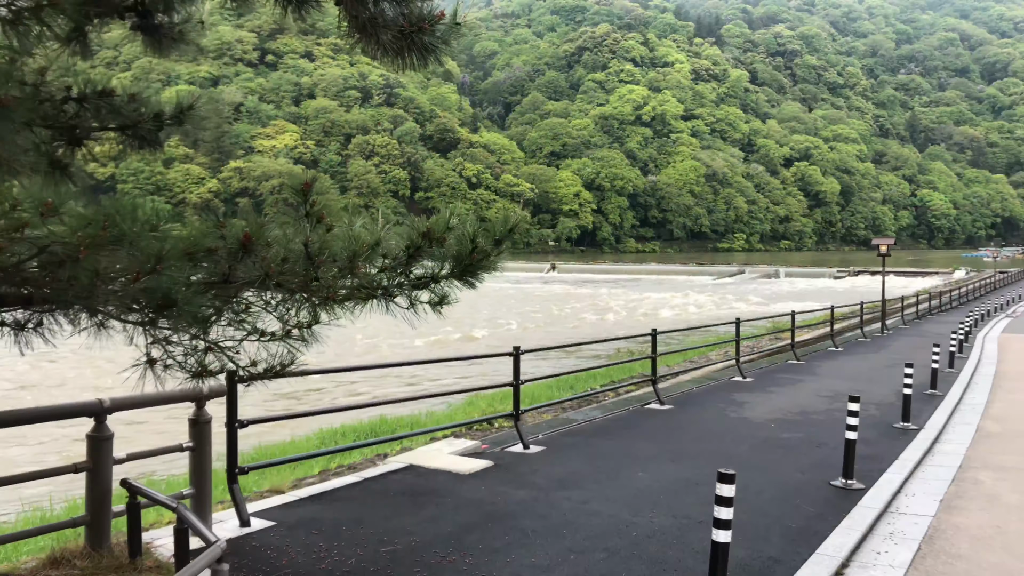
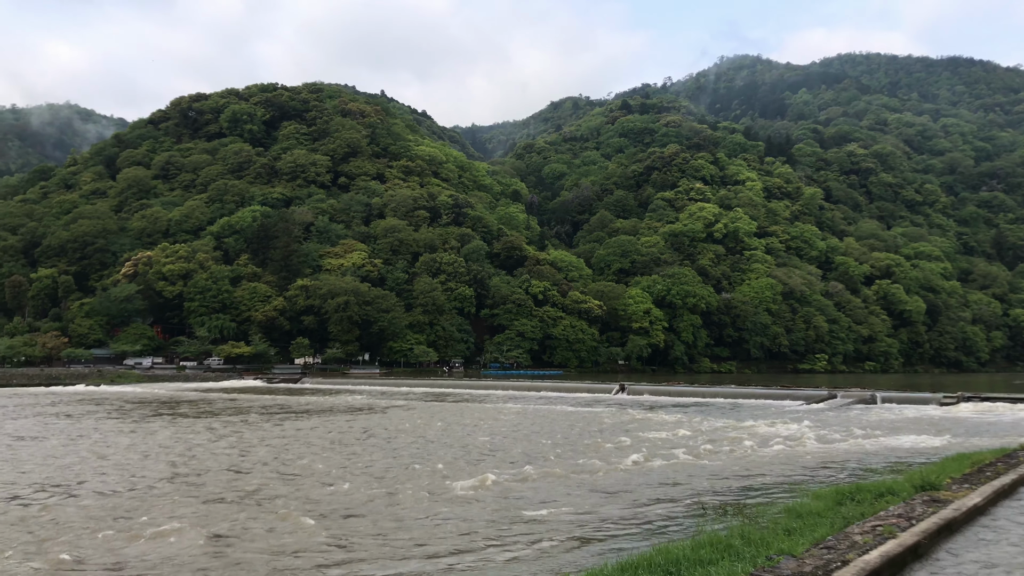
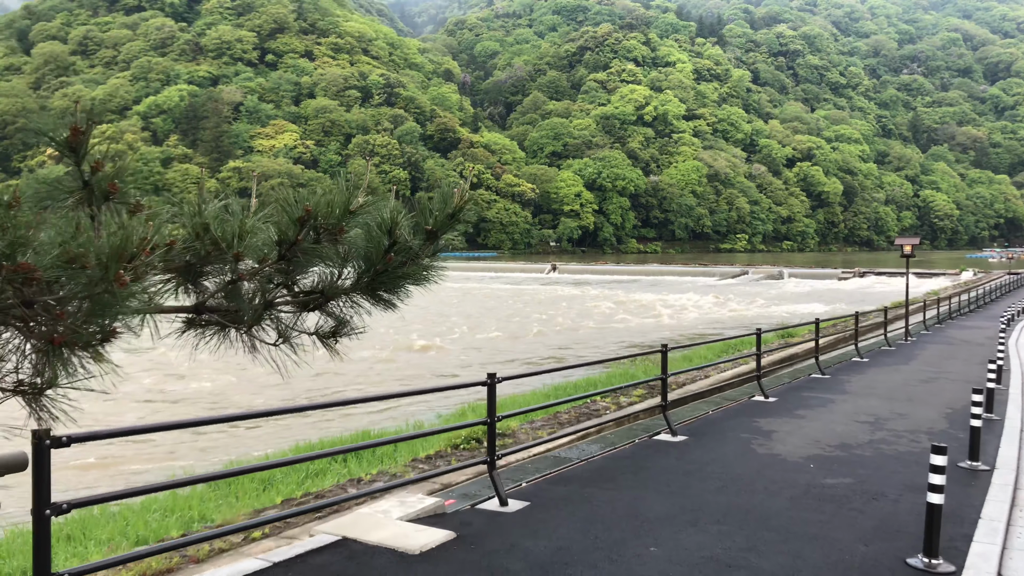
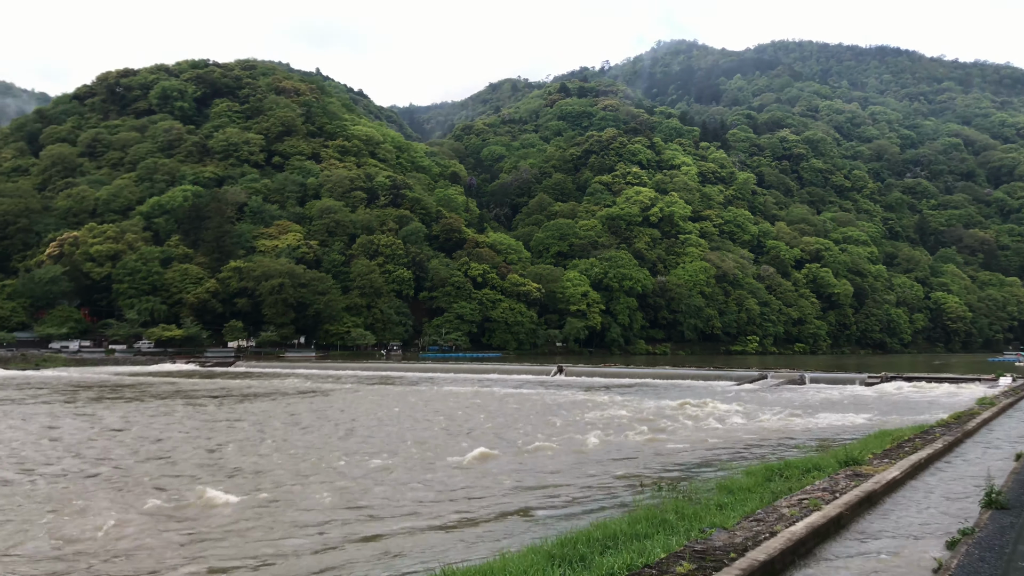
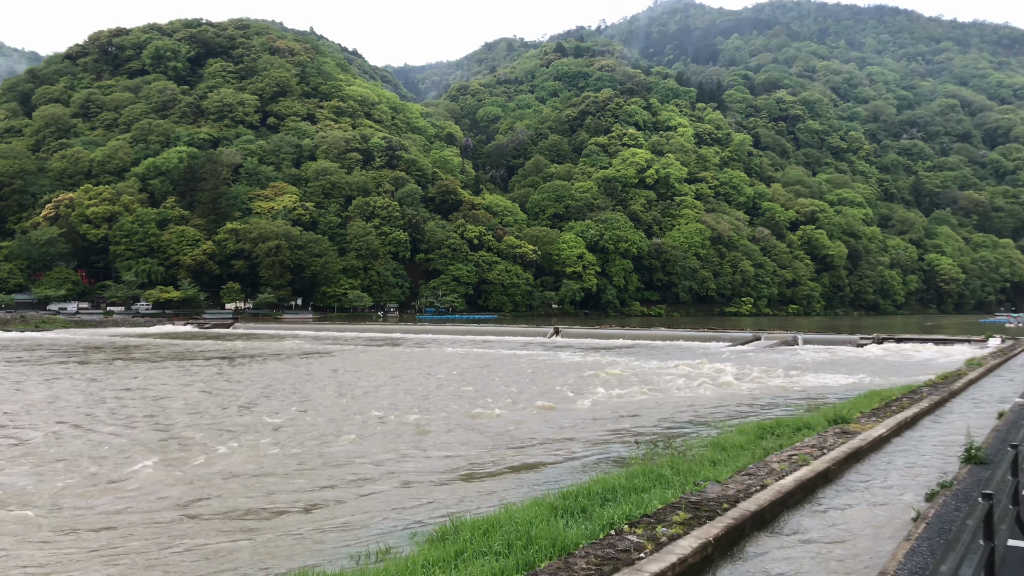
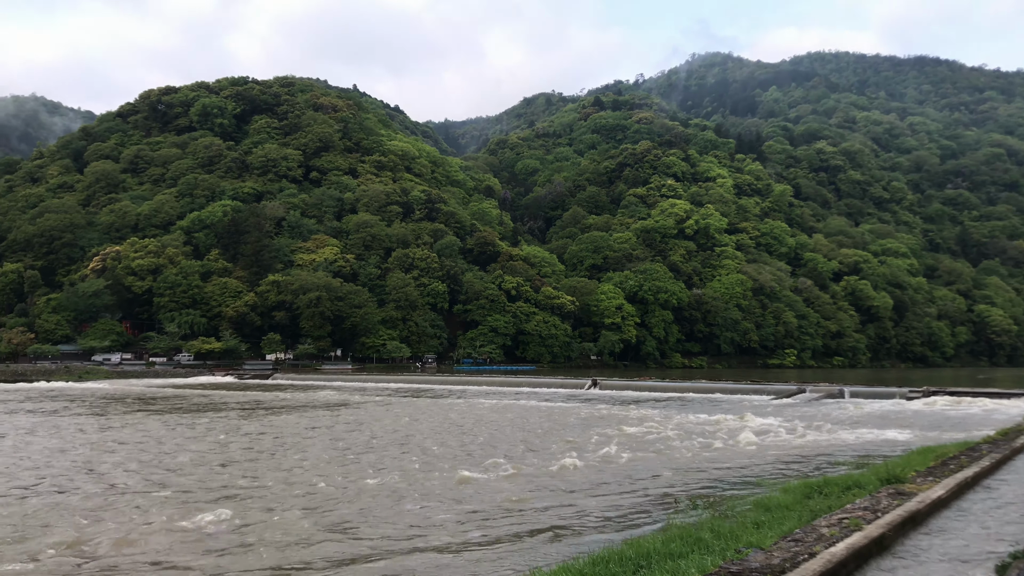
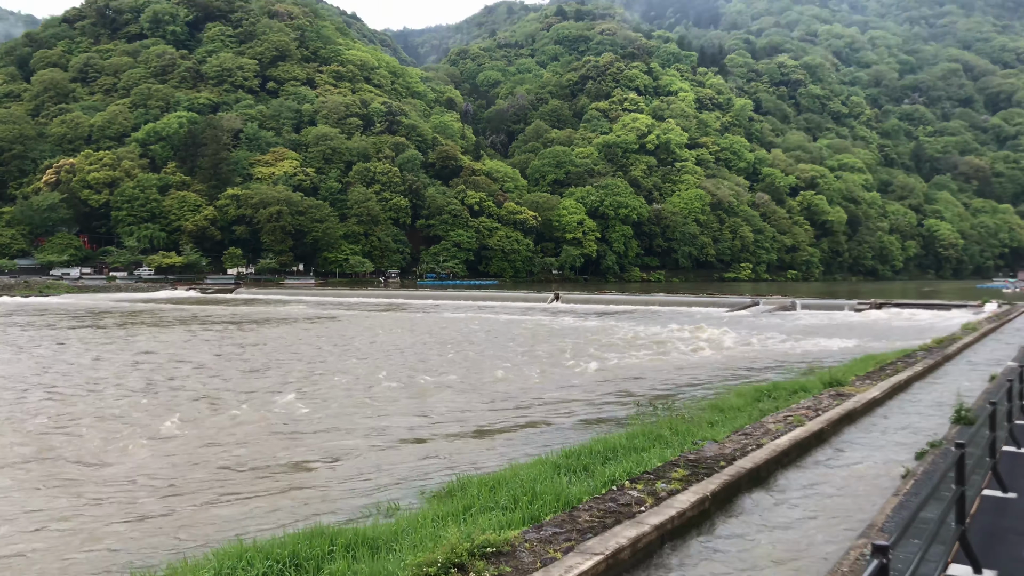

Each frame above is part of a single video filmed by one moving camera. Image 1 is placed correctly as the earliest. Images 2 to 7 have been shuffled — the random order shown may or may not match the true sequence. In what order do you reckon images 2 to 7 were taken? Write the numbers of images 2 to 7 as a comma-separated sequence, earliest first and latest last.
3, 7, 5, 4, 6, 2
